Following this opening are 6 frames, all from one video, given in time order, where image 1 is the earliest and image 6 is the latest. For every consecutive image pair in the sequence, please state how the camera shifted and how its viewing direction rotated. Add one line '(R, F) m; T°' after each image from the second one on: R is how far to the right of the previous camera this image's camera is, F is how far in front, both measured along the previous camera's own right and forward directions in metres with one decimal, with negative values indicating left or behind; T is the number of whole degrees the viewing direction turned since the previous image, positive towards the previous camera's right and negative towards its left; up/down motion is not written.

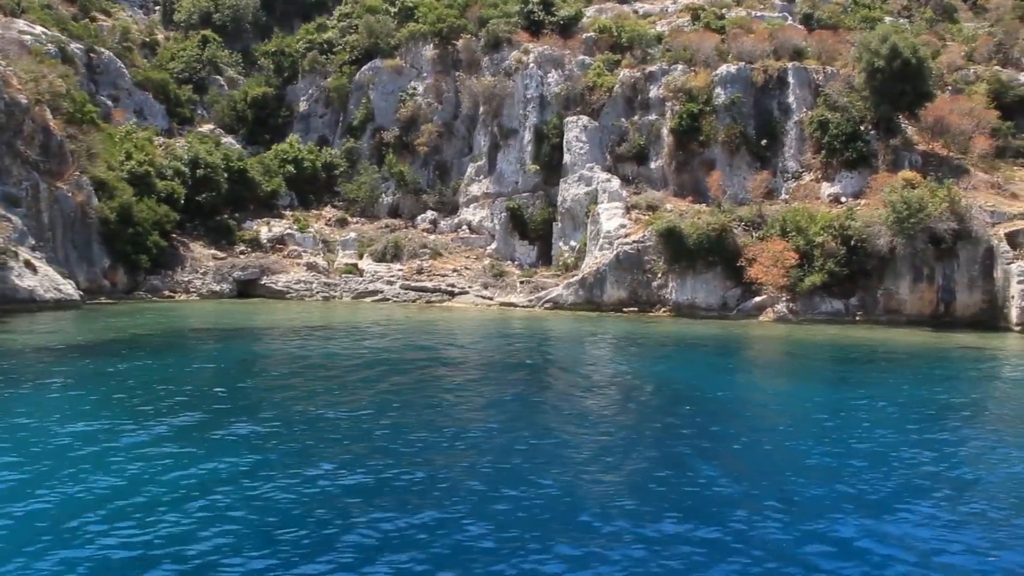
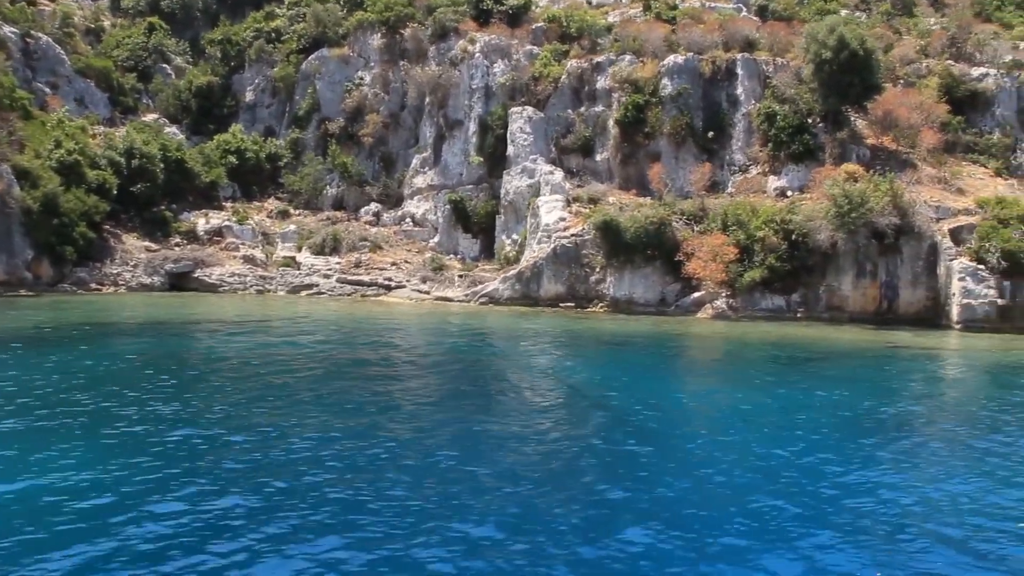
(+0.8, +1.1) m; +1°
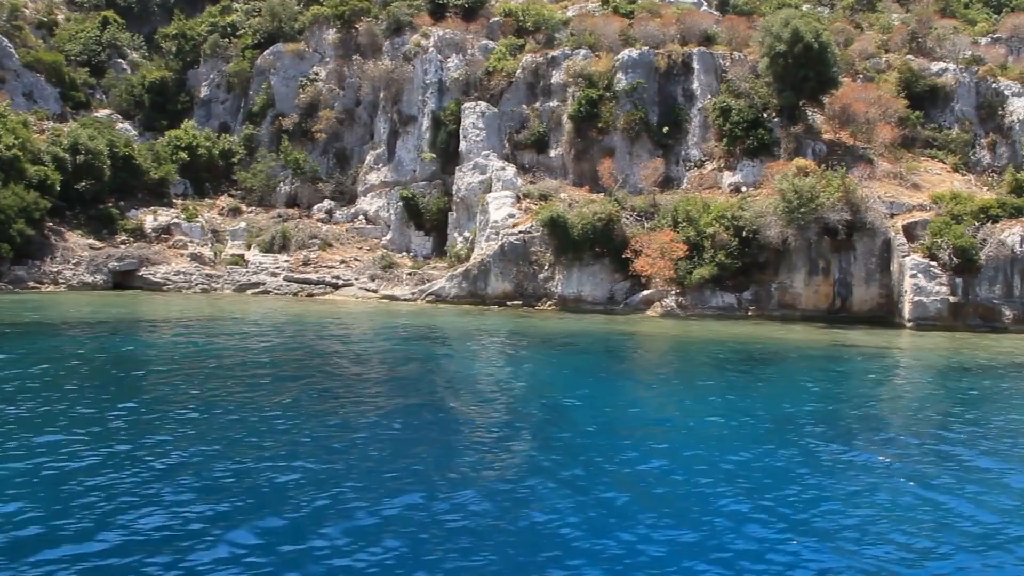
(+0.7, +0.8) m; +1°
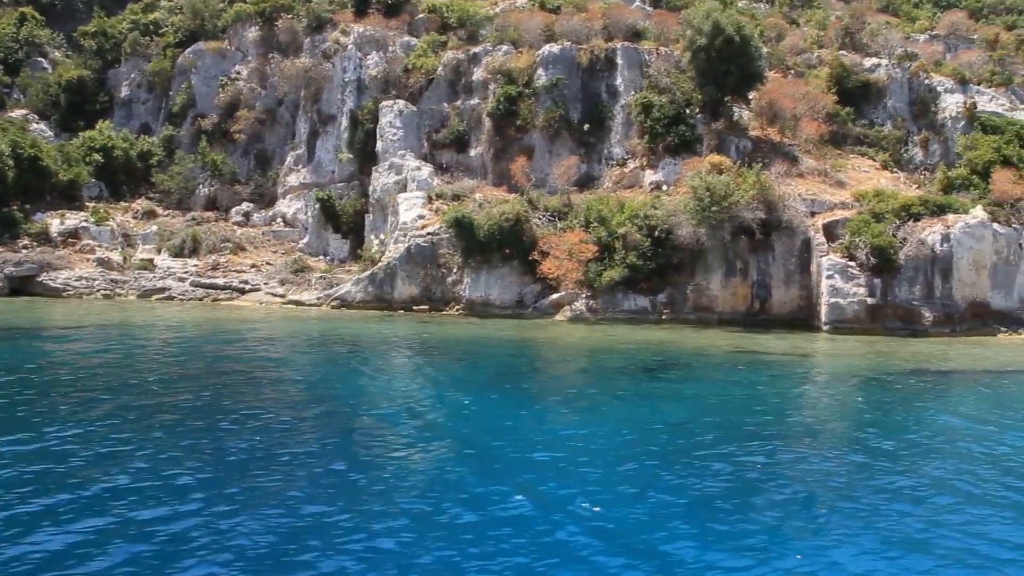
(+1.2, +1.5) m; +1°
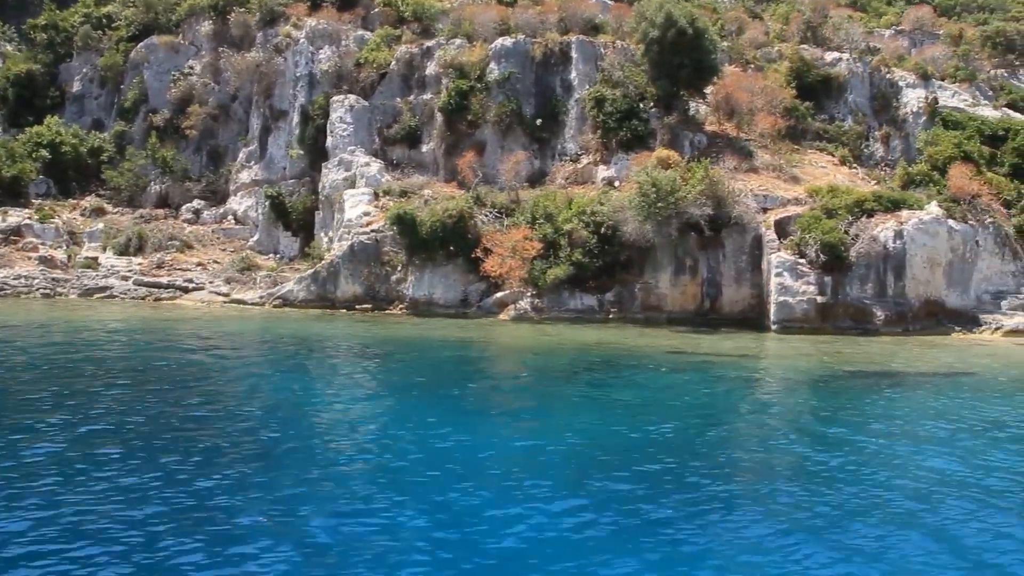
(+0.7, +0.9) m; +1°
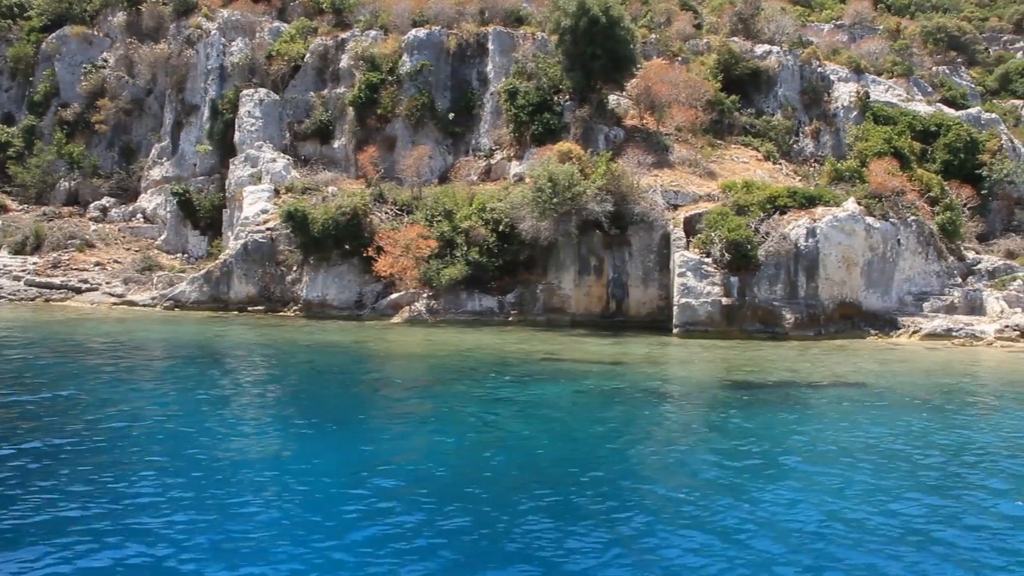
(+1.3, +1.7) m; +1°
